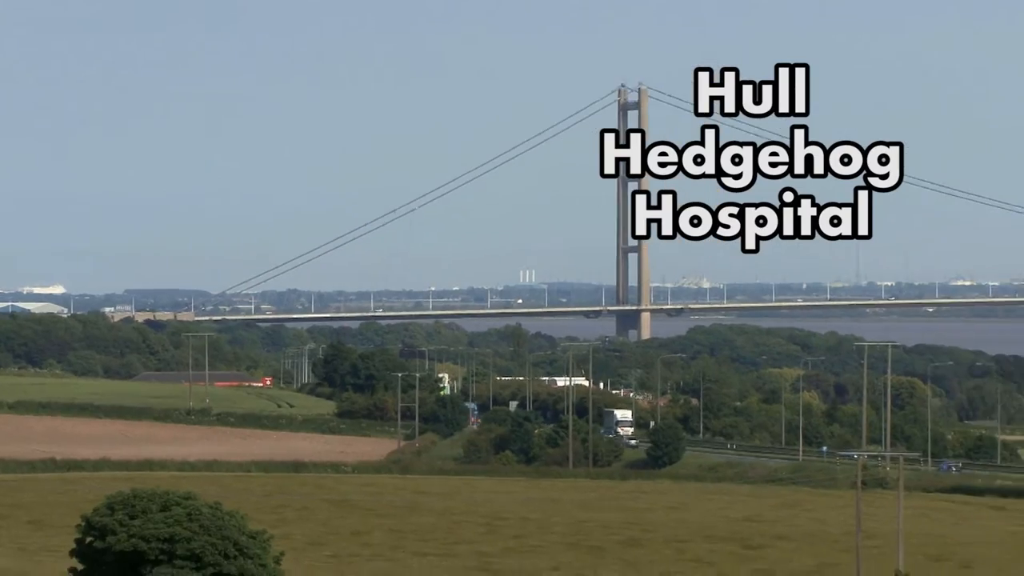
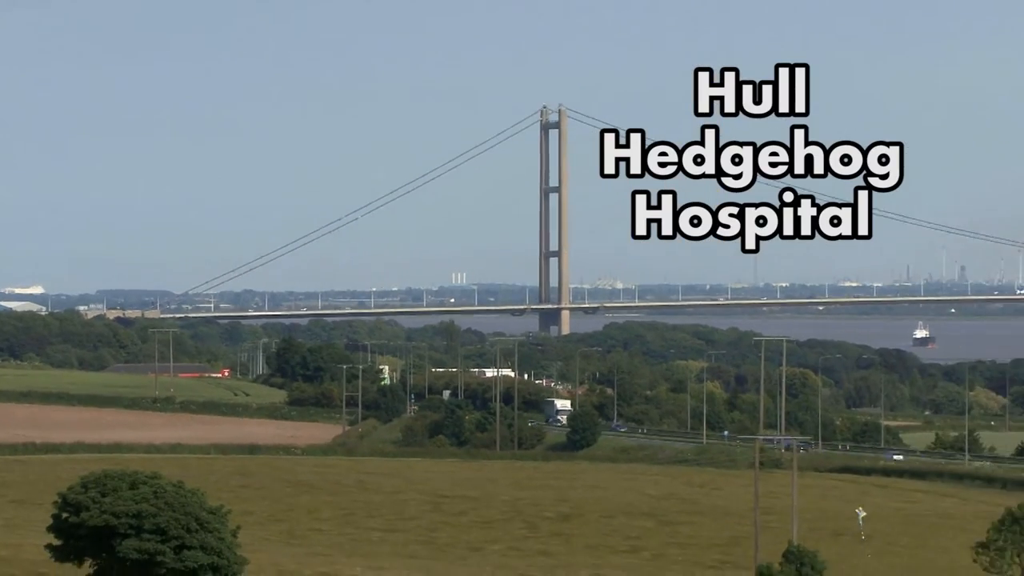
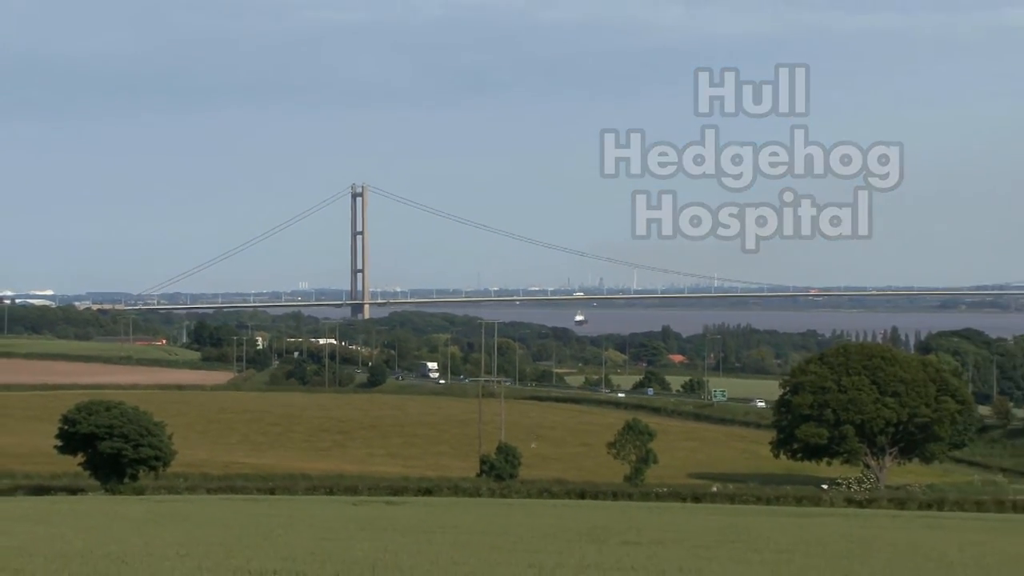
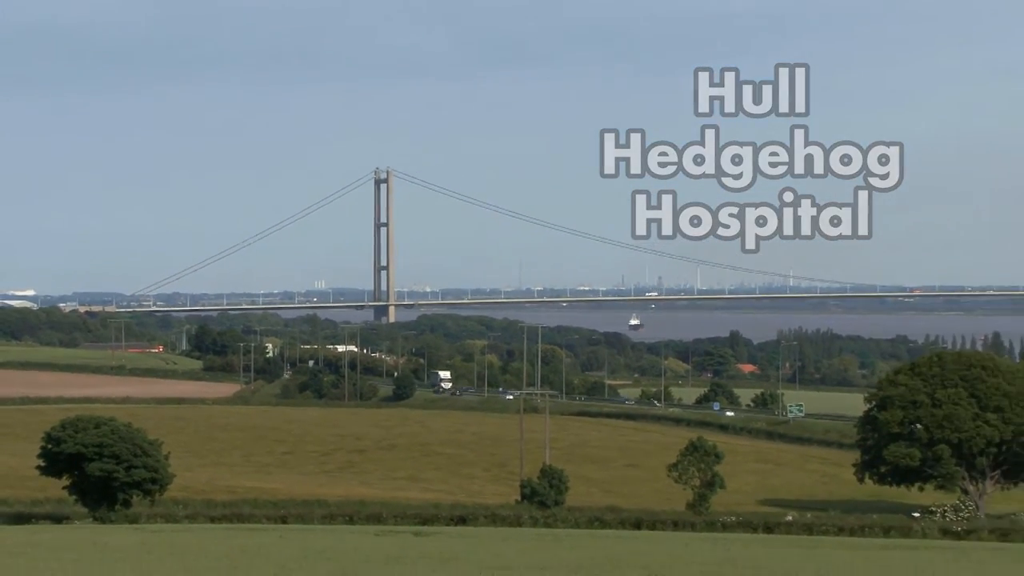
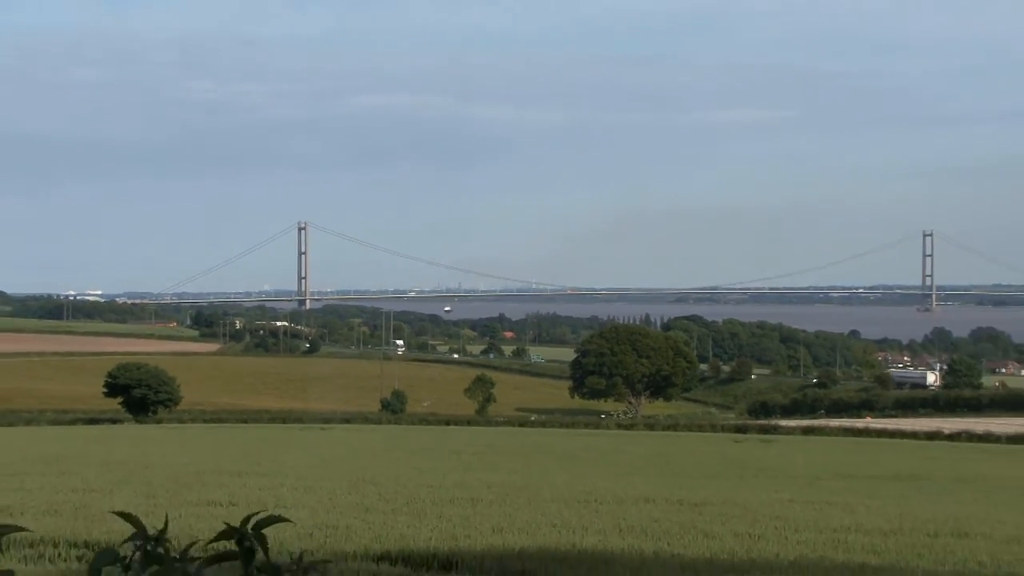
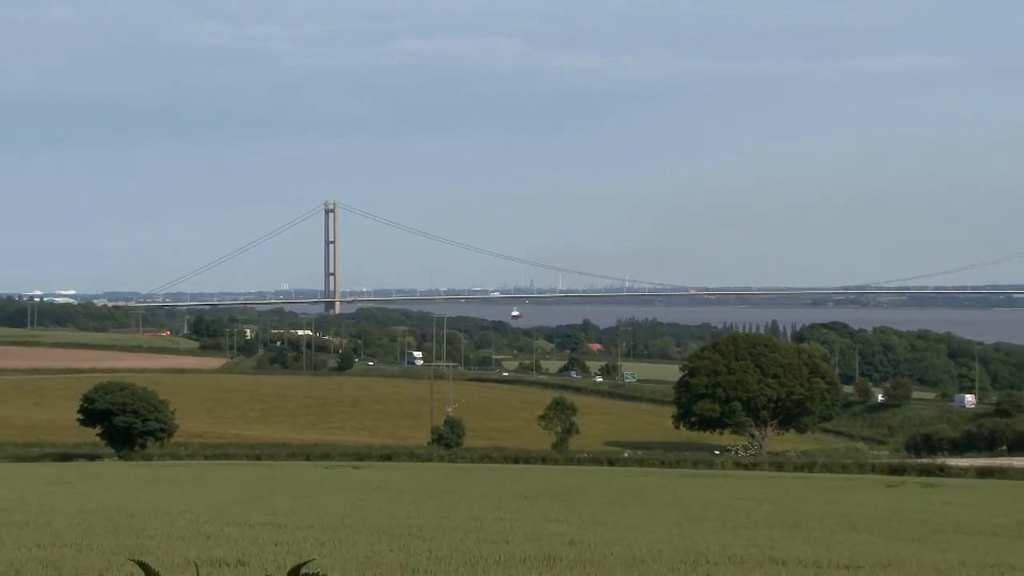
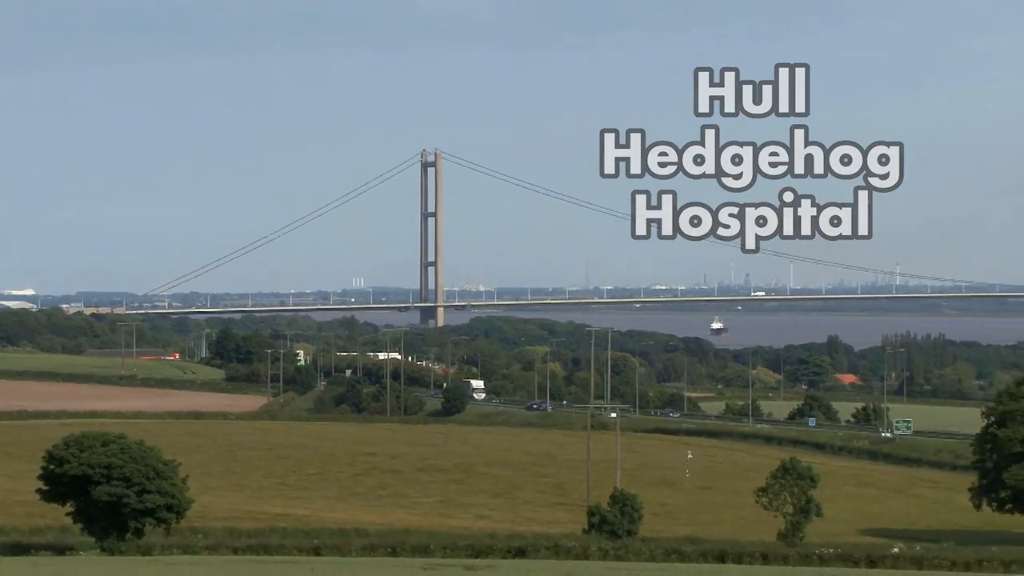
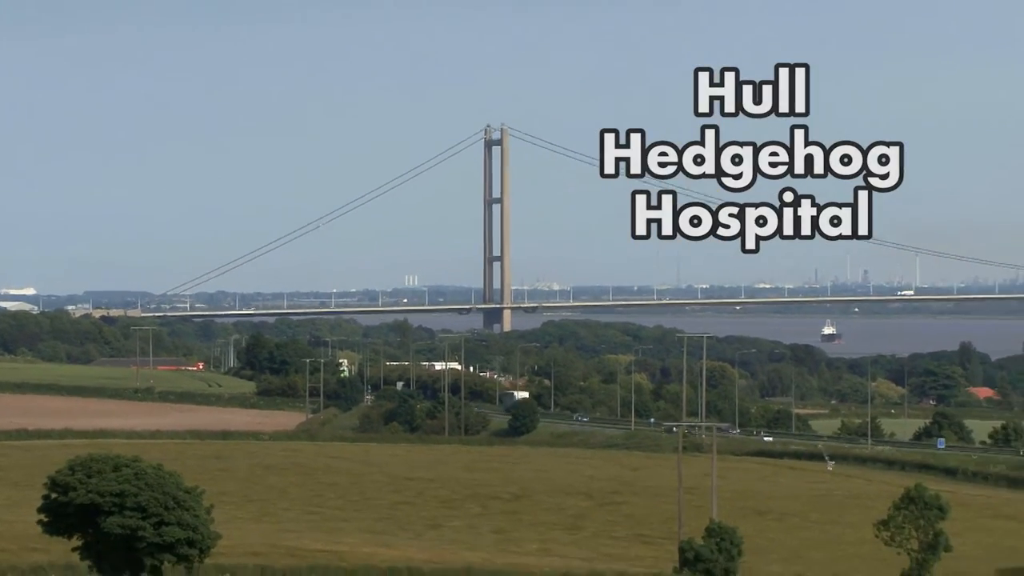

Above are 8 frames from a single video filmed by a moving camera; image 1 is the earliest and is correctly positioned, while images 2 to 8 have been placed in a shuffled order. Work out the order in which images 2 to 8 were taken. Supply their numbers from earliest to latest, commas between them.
2, 8, 7, 4, 3, 6, 5
